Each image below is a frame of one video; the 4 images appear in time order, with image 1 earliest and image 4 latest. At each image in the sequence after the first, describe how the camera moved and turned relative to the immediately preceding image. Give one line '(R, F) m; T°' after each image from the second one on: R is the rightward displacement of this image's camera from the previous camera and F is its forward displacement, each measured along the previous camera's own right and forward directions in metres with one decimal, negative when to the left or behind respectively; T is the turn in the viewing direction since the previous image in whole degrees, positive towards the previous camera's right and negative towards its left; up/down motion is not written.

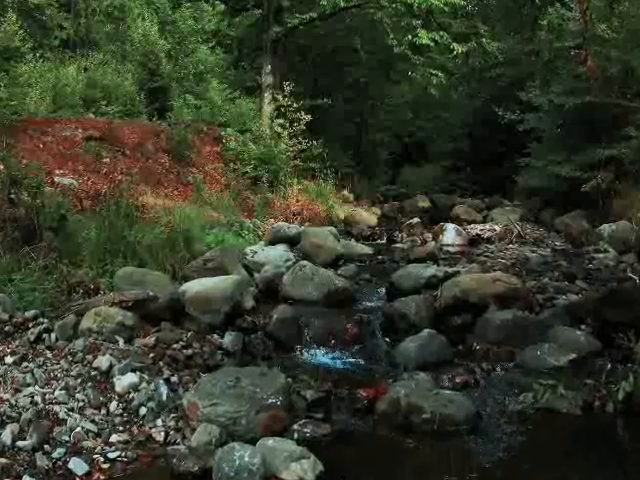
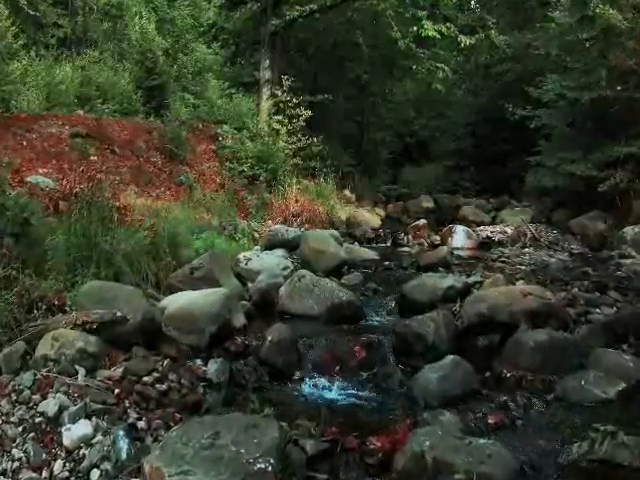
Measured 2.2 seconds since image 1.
(0.0, +1.0) m; 0°
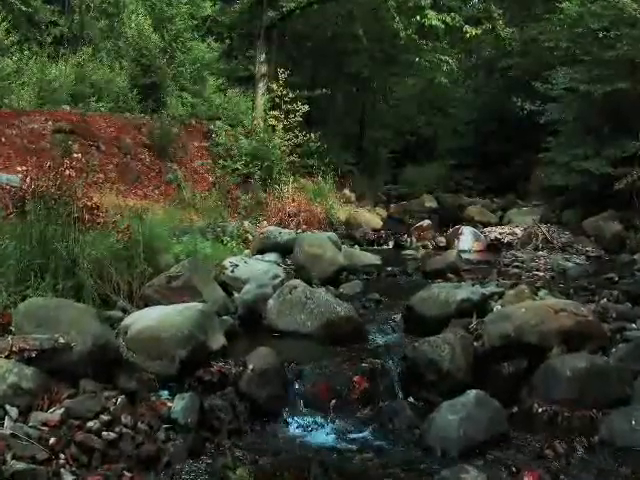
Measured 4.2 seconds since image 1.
(+0.1, +1.0) m; 0°
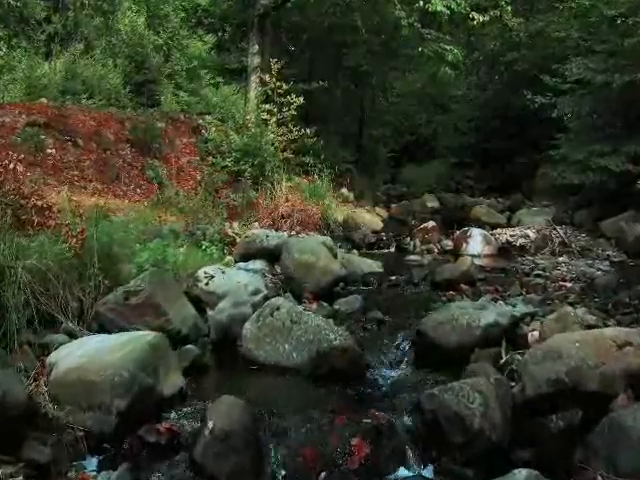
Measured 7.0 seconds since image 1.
(+0.1, +1.3) m; 0°
